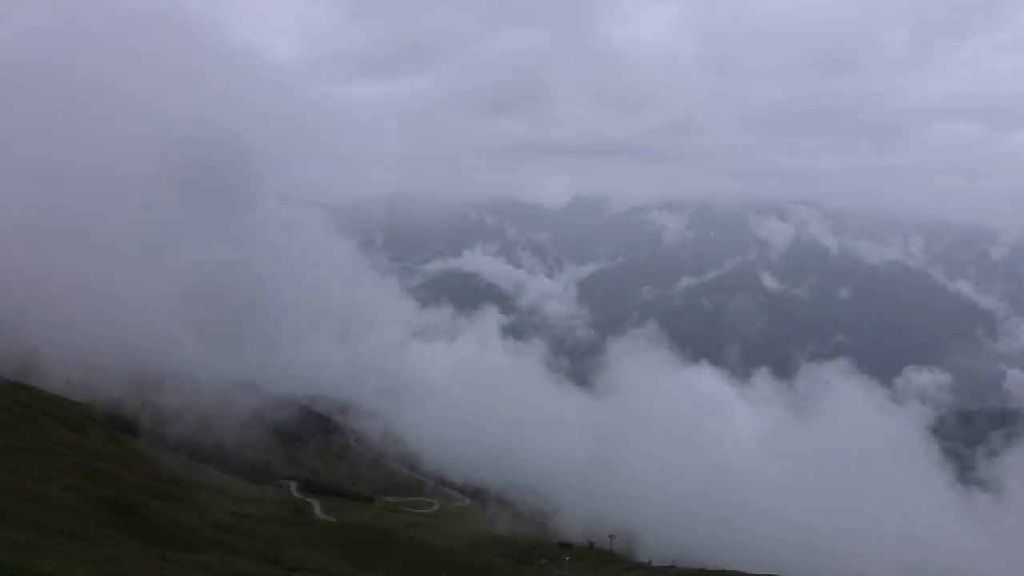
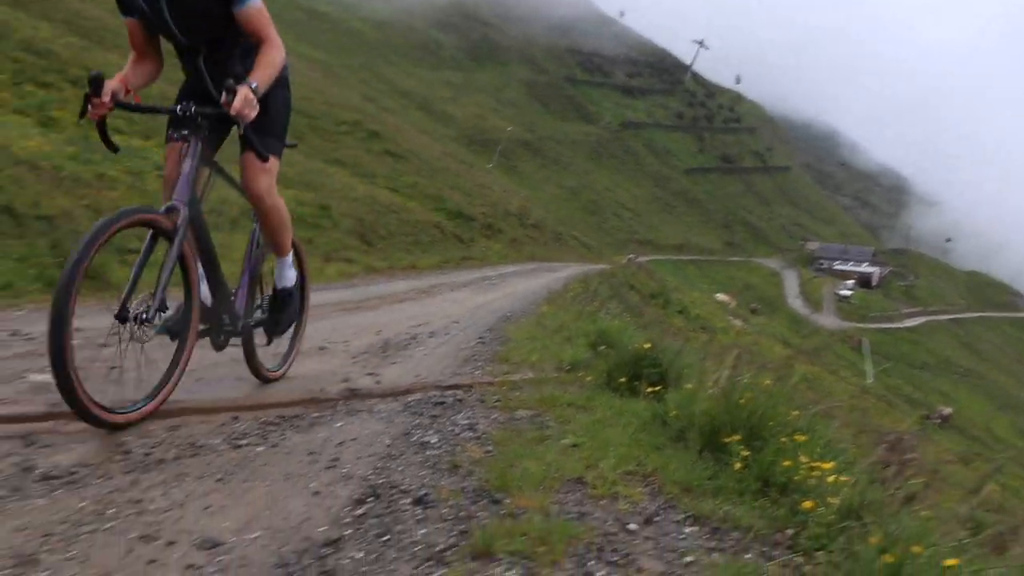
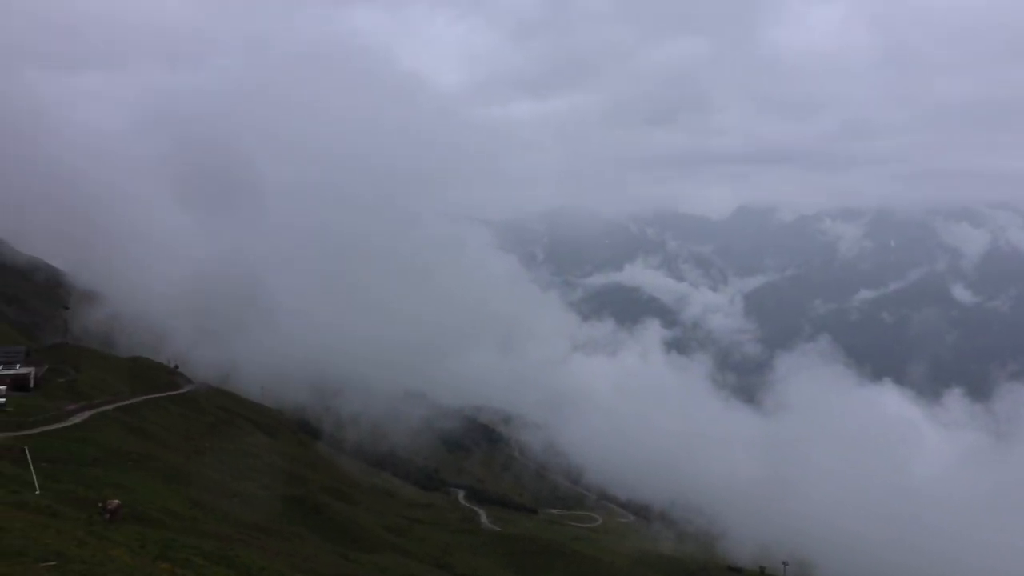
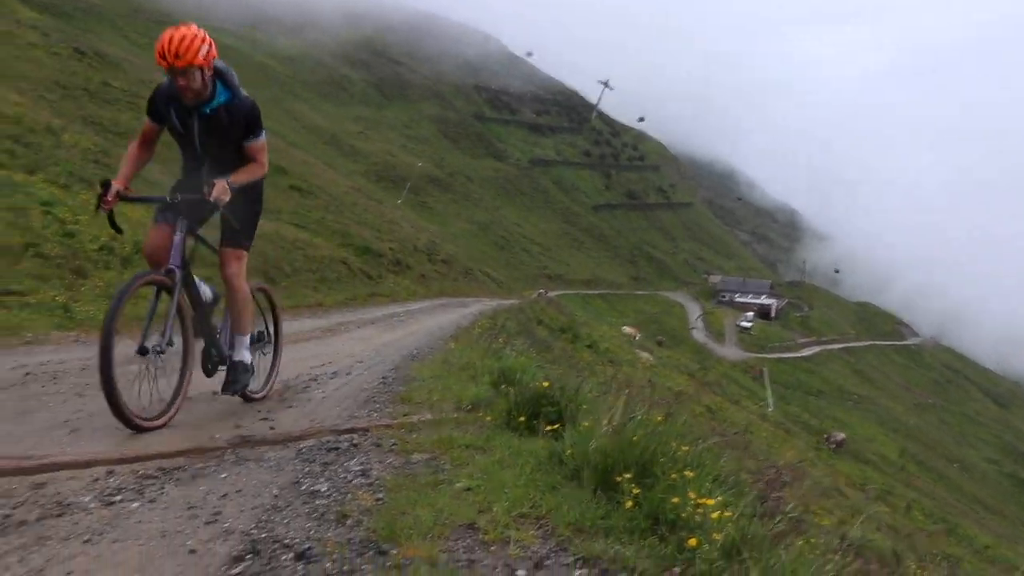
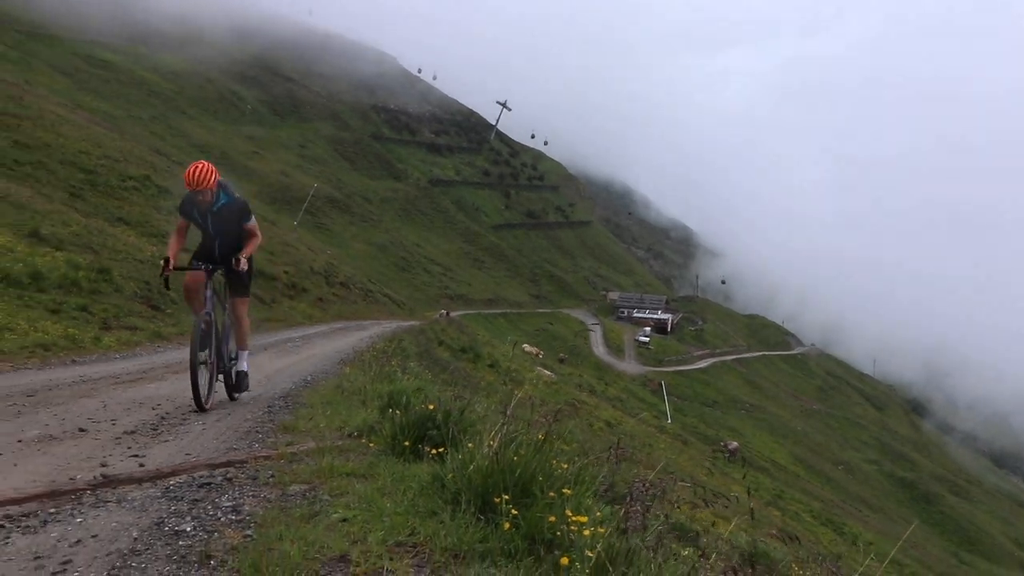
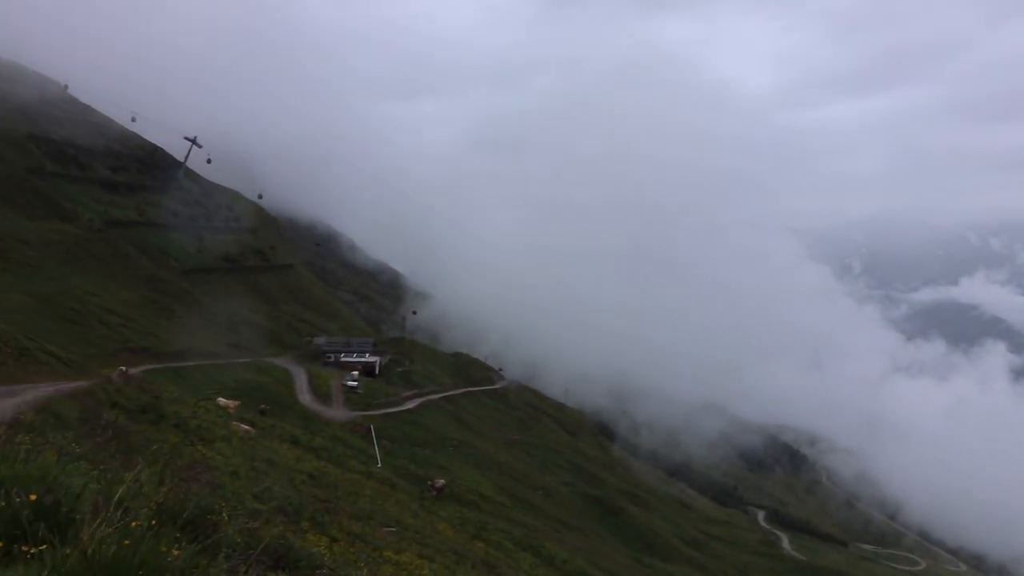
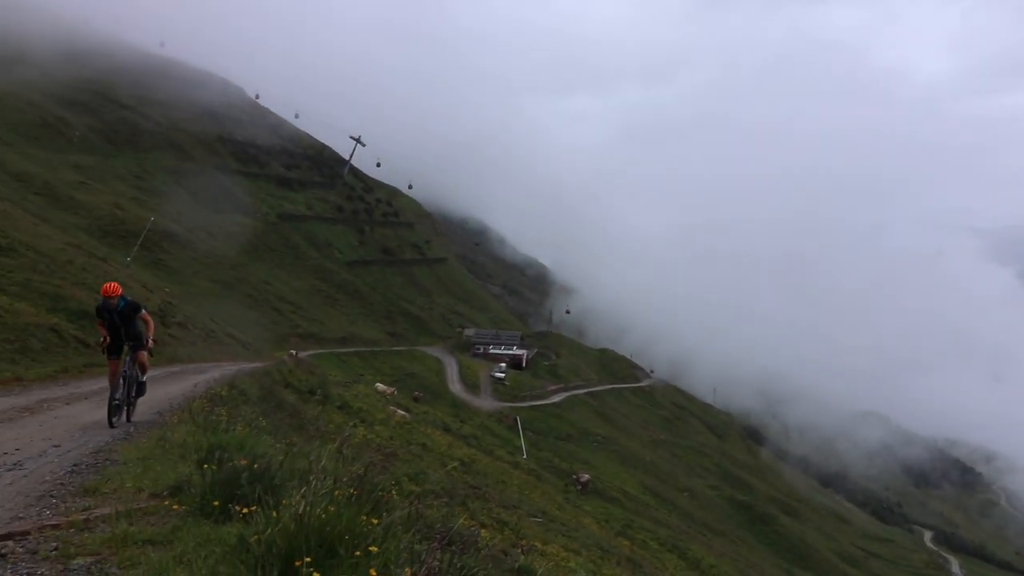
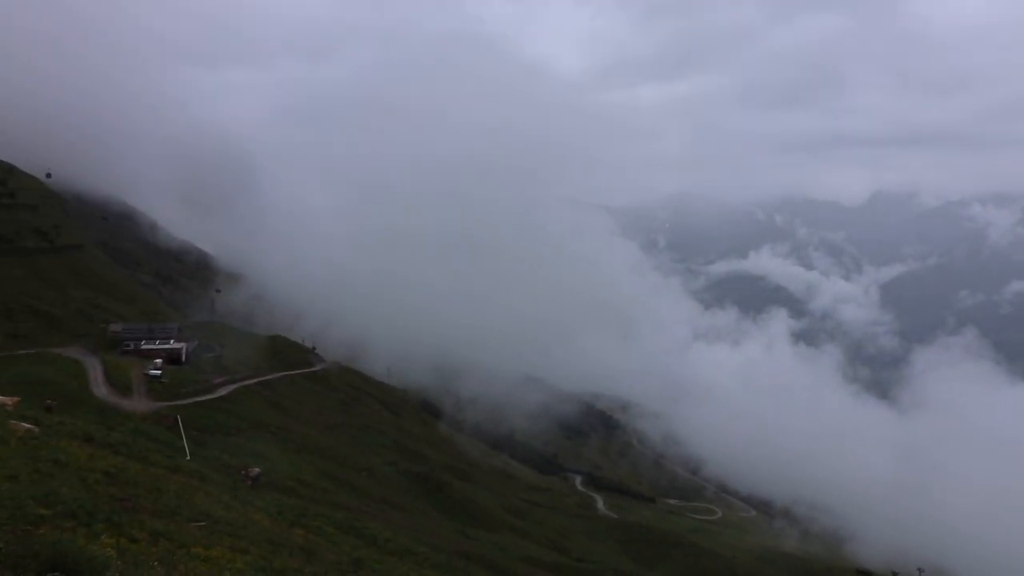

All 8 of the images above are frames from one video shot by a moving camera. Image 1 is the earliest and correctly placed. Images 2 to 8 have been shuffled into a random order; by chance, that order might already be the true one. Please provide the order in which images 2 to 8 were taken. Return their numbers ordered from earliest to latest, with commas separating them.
3, 8, 6, 7, 5, 4, 2
